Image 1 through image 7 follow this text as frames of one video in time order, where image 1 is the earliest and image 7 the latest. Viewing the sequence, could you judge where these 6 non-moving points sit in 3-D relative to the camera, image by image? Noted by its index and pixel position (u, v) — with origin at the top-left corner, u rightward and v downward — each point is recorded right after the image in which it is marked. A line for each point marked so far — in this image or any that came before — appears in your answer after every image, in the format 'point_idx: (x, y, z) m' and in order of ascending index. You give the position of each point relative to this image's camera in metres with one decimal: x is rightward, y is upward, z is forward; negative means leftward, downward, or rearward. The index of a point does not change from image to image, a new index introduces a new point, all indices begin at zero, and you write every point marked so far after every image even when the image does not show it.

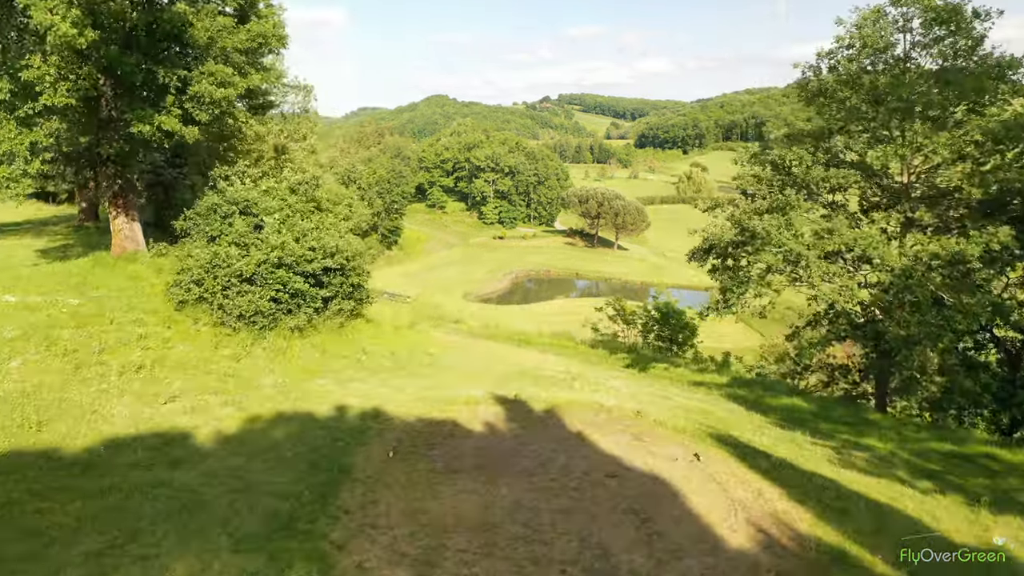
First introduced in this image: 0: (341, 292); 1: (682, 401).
0: (-2.4, -0.1, +11.3) m
1: (+2.0, -1.3, +9.6) m
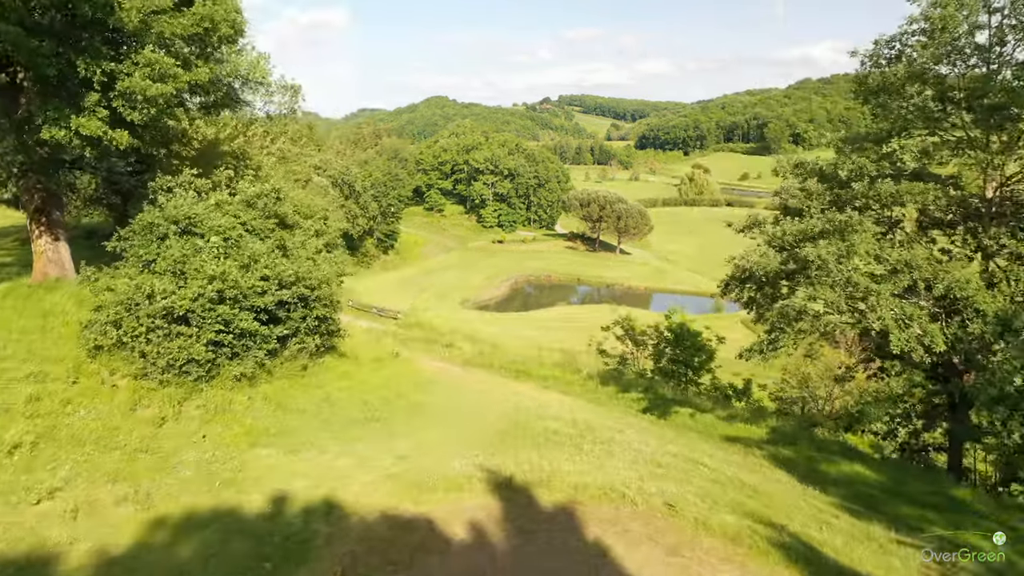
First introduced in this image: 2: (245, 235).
0: (-2.5, -0.5, +9.4) m
1: (+1.9, -1.7, +7.8) m
2: (-3.1, +0.6, +9.7) m
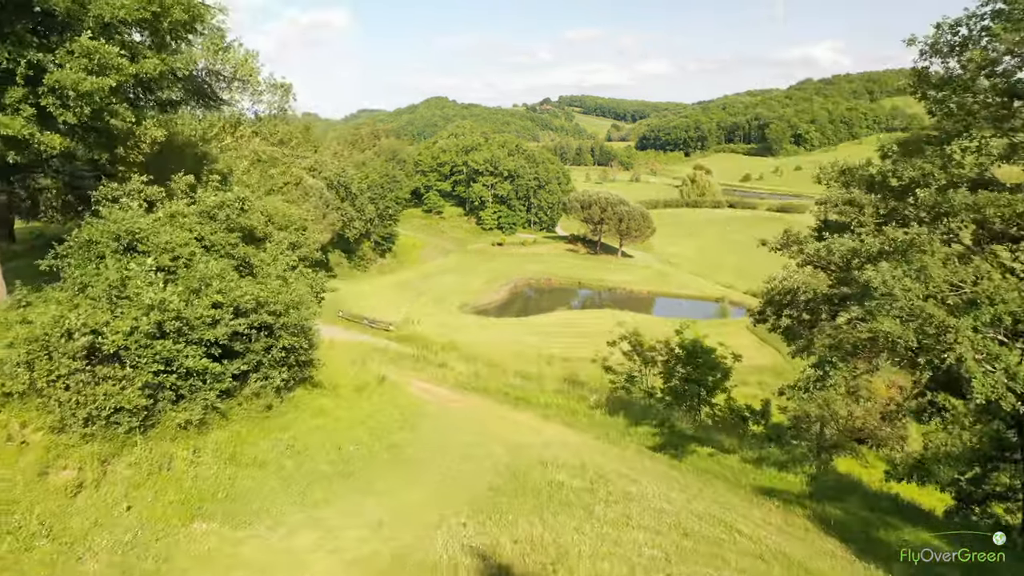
0: (-2.5, -0.7, +8.1) m
1: (+1.9, -2.0, +6.5) m
2: (-3.2, +0.4, +8.3) m
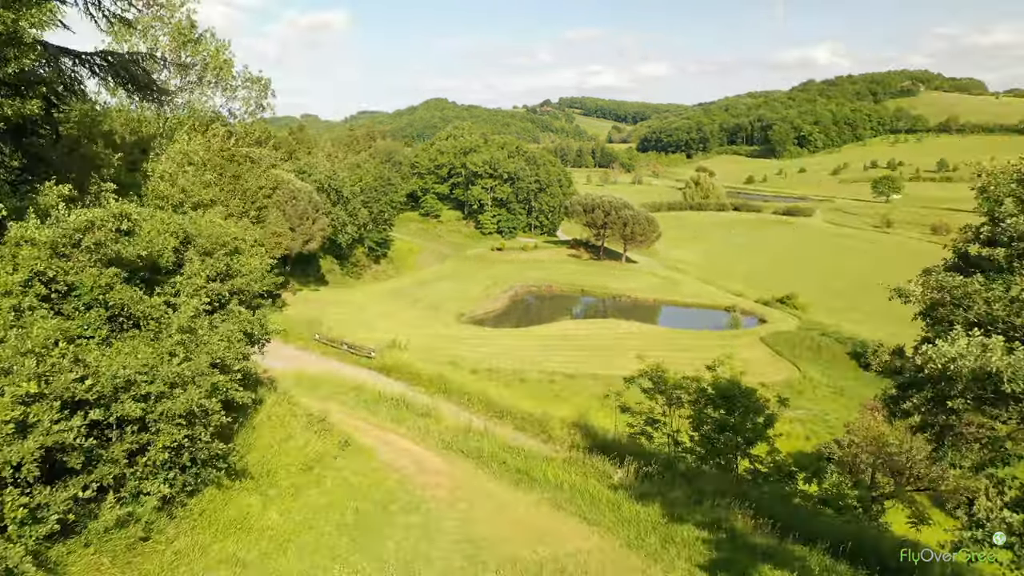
0: (-2.5, -1.2, +5.4) m
1: (+1.9, -2.4, +3.7) m
2: (-3.2, -0.1, +5.6) m
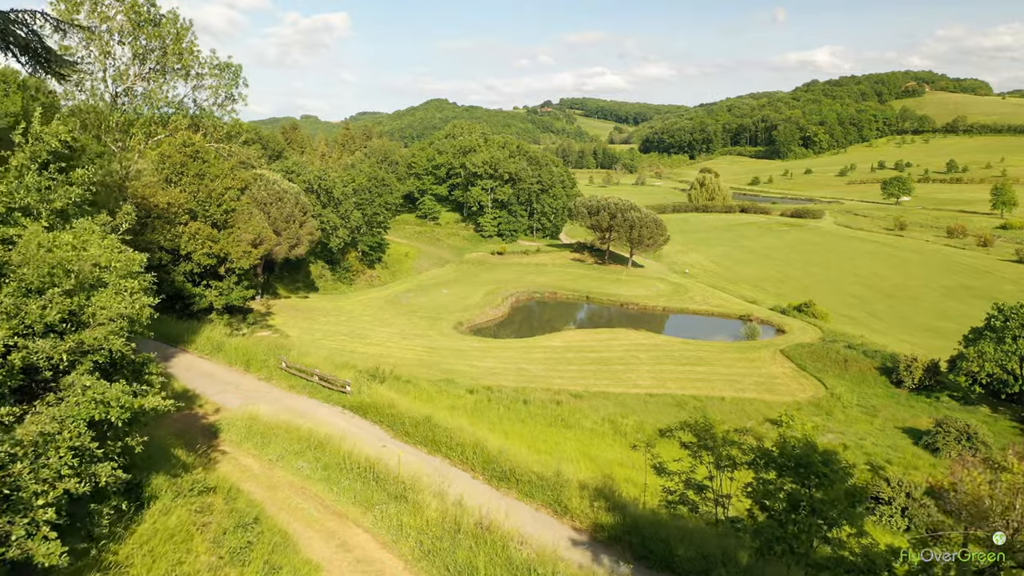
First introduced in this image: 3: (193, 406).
0: (-2.4, -1.6, +2.1) m
1: (+2.0, -2.8, +0.4) m
2: (-3.1, -0.5, +2.3) m
3: (-6.2, -2.3, +15.8) m
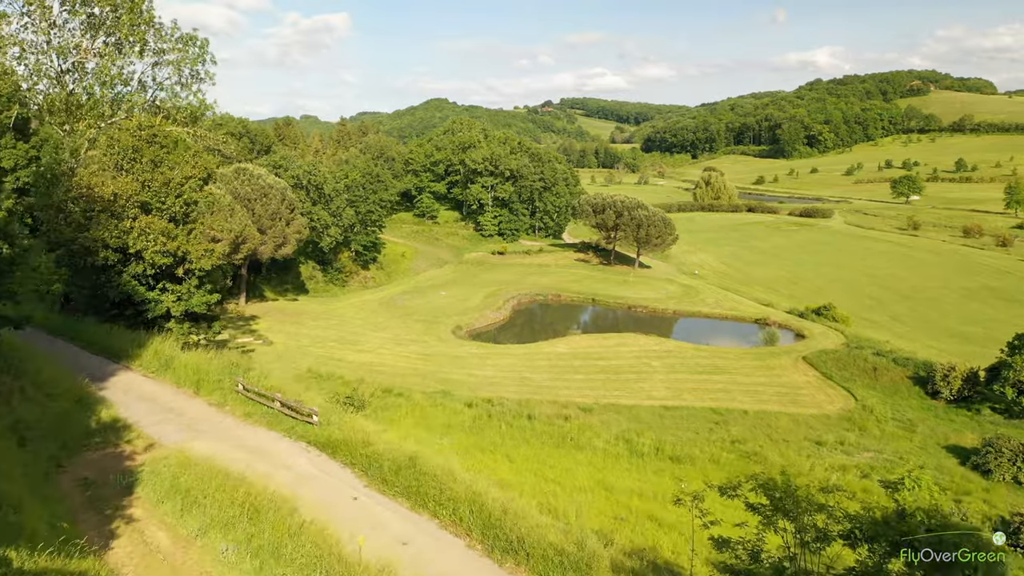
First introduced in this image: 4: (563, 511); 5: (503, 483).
0: (-2.3, -1.7, -0.9) m
1: (+2.1, -2.9, -2.6) m
2: (-3.0, -0.6, -0.7) m
3: (-6.1, -2.4, +12.7) m
4: (+1.1, -4.7, +17.3) m
5: (-0.2, -4.5, +18.8) m
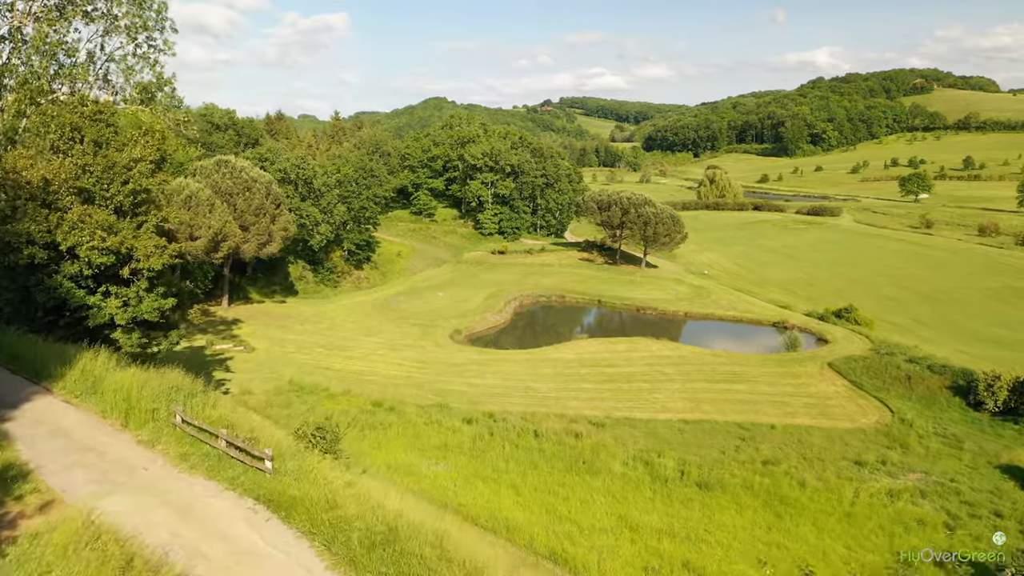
0: (-2.2, -1.7, -3.9) m
1: (+2.2, -3.0, -5.6) m
2: (-2.8, -0.6, -3.7) m
3: (-5.9, -2.4, +9.7) m
4: (+1.2, -4.8, +14.3) m
5: (0.0, -4.5, +15.8) m
